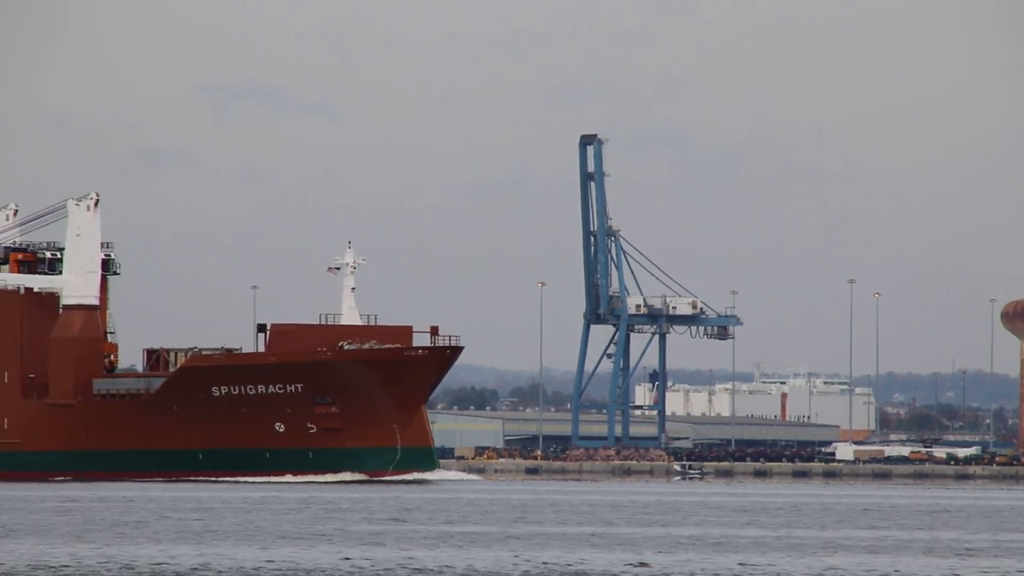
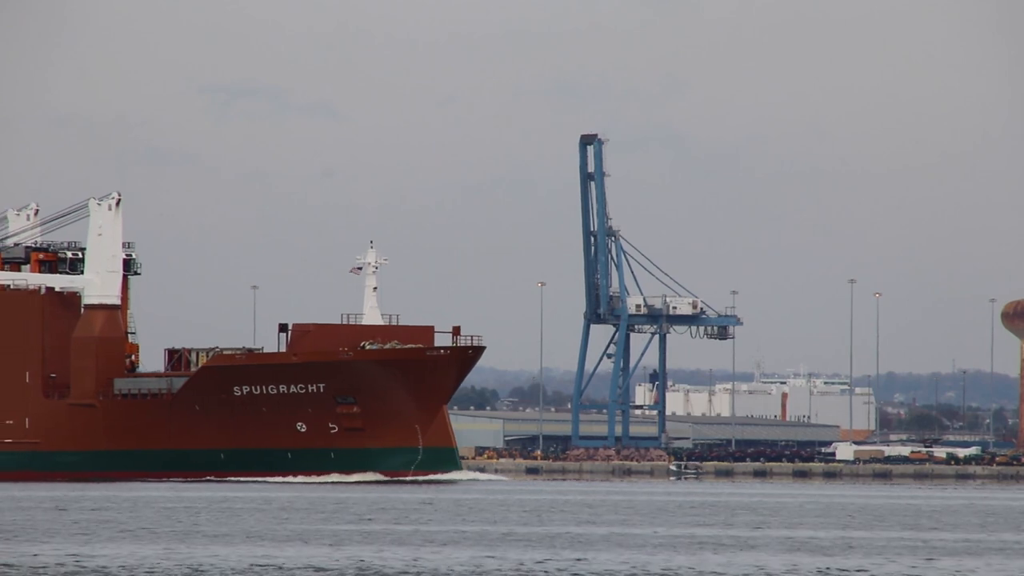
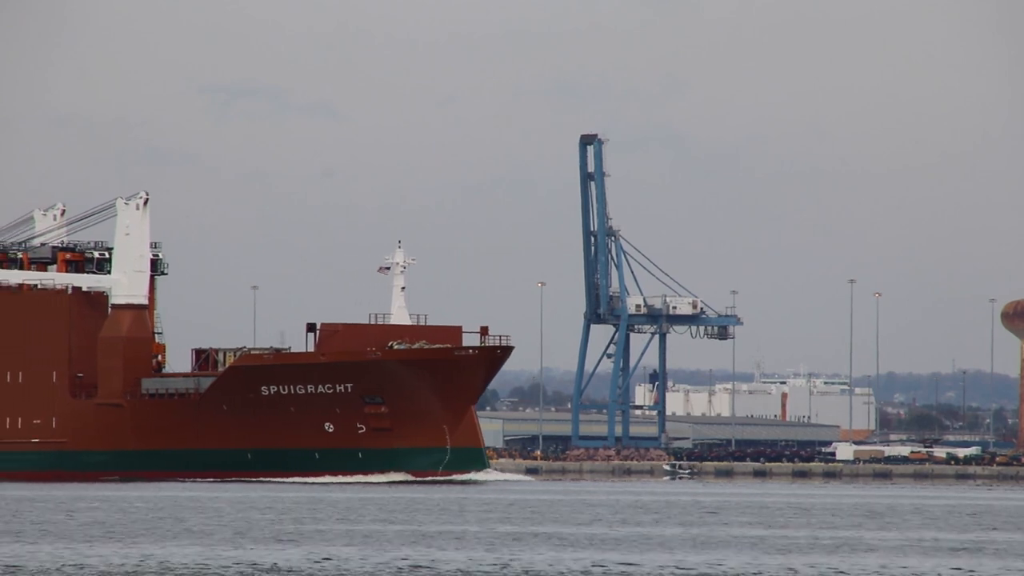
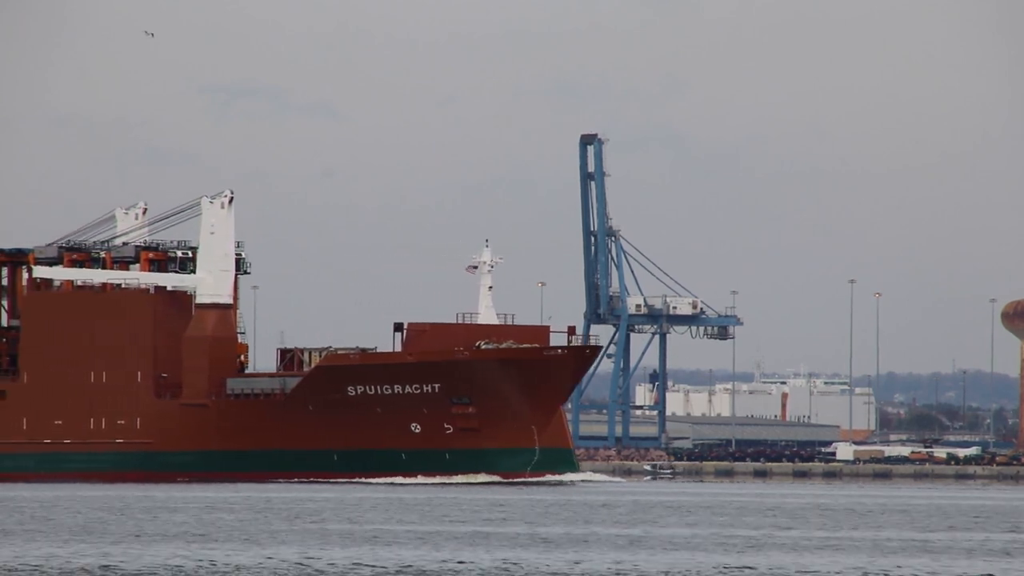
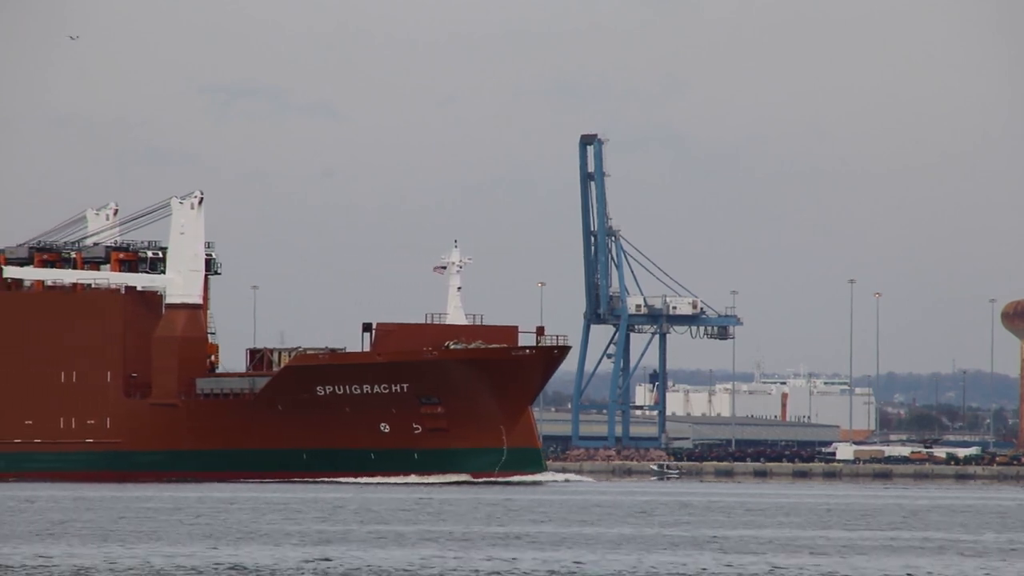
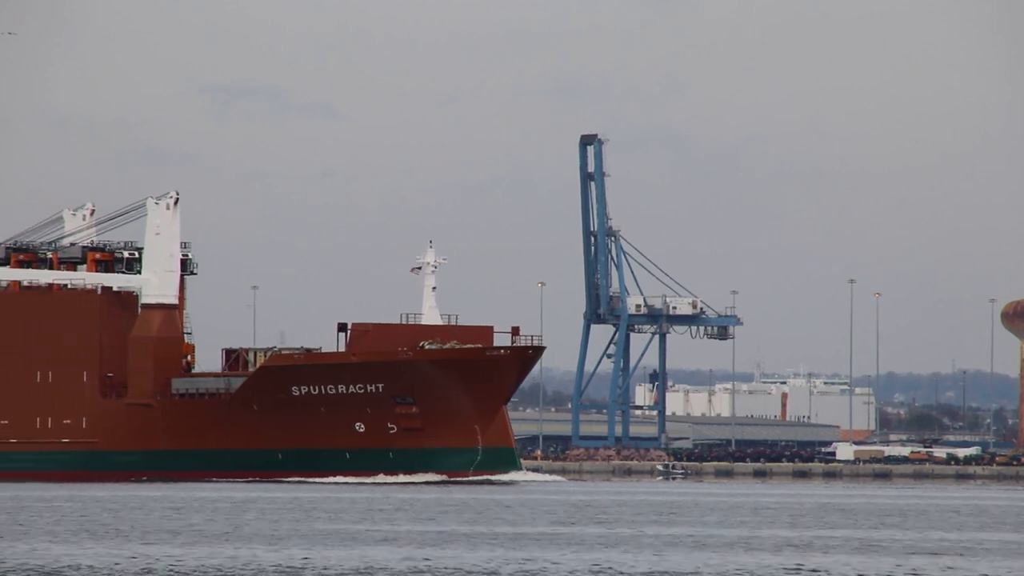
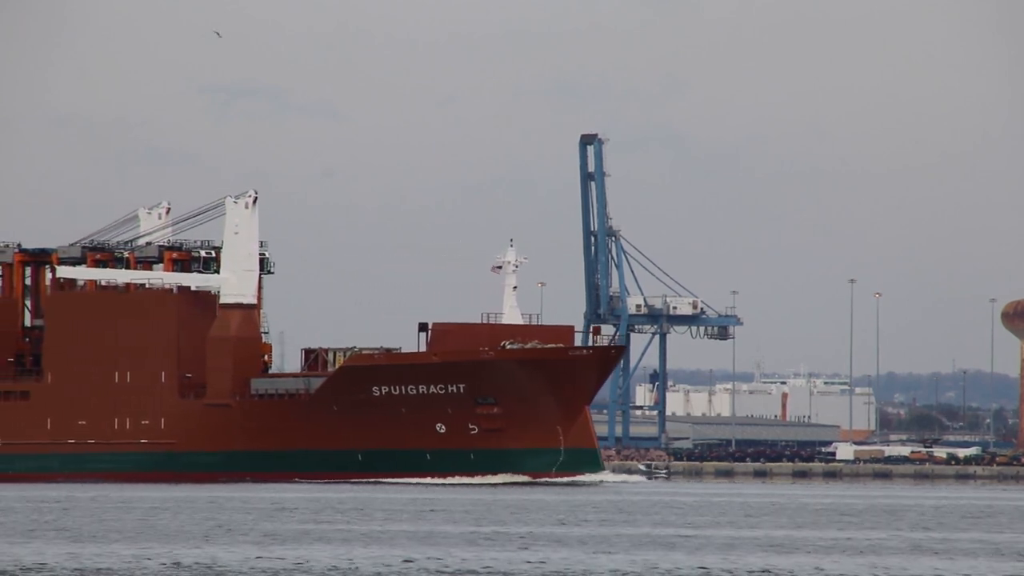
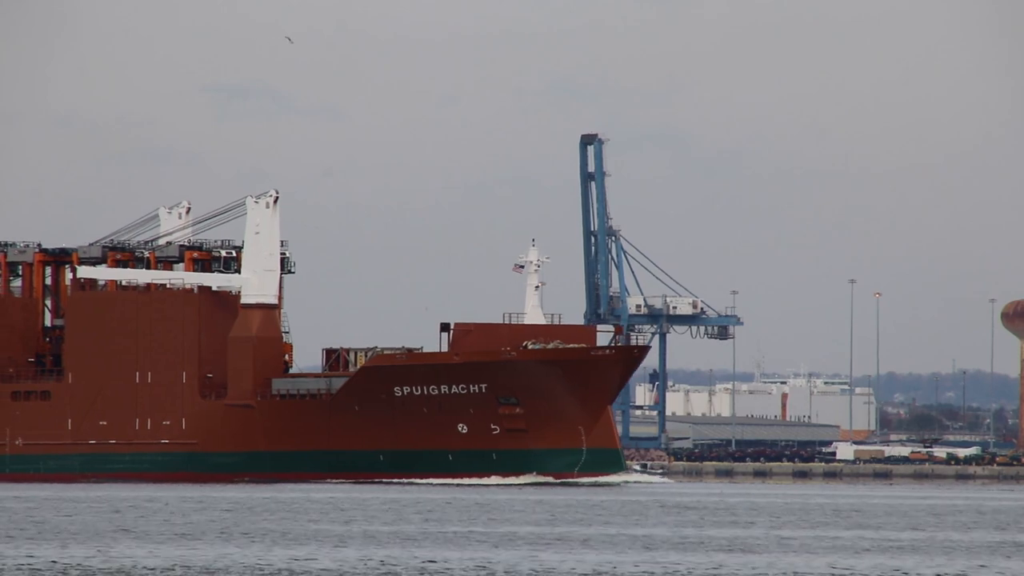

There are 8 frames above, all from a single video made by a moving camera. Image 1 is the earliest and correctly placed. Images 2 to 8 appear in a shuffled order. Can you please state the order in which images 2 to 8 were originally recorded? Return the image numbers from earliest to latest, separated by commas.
2, 3, 6, 5, 4, 7, 8
